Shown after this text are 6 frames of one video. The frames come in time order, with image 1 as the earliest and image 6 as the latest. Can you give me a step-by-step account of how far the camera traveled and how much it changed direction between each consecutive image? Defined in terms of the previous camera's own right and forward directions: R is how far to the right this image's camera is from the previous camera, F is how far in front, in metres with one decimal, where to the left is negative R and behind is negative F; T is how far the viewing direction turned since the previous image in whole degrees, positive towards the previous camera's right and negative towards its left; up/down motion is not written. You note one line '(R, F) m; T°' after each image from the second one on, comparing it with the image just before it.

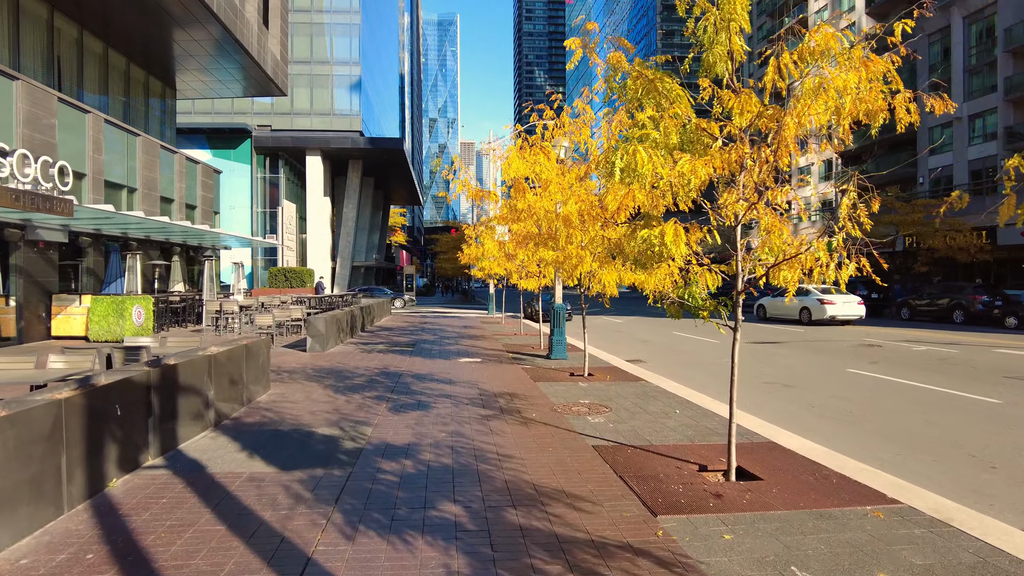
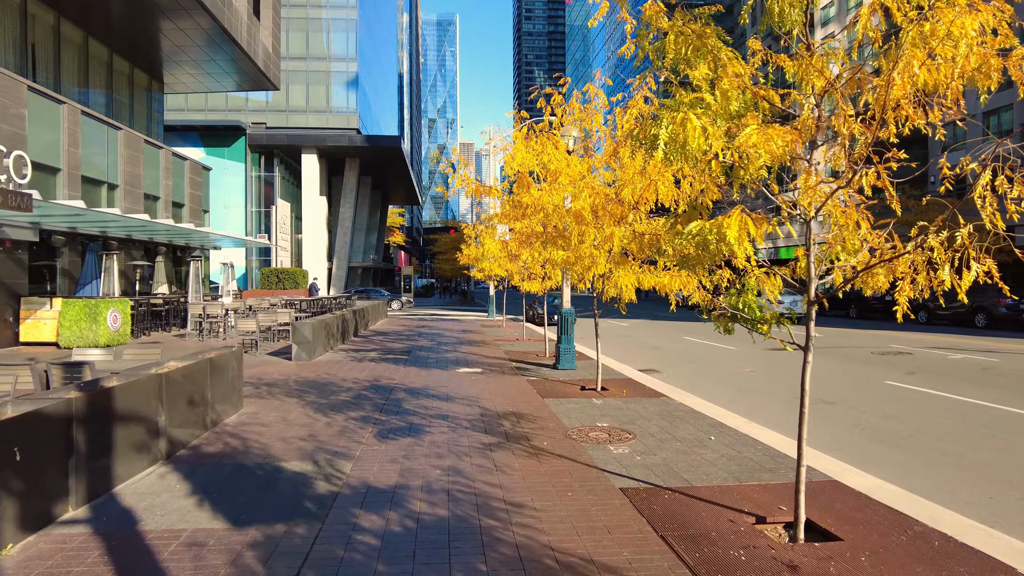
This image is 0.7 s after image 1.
(-0.1, +1.1) m; 0°
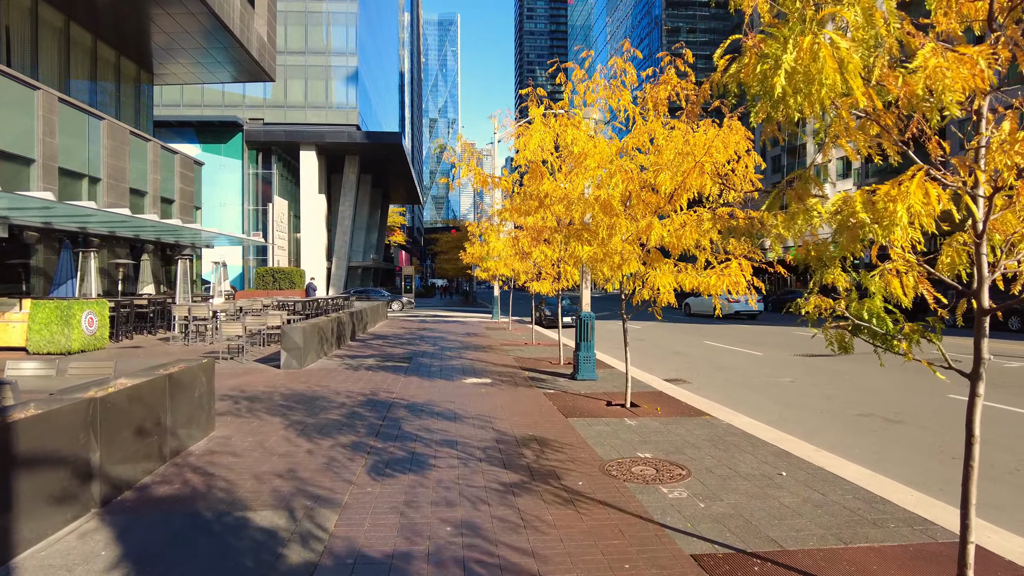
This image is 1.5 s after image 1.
(-0.2, +1.3) m; 0°
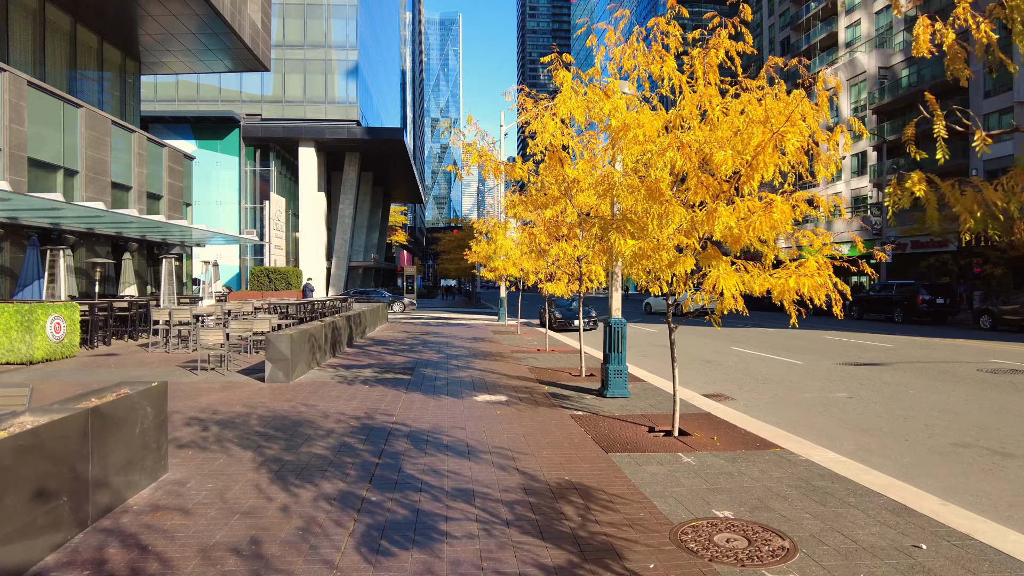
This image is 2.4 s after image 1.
(-0.2, +1.5) m; 0°
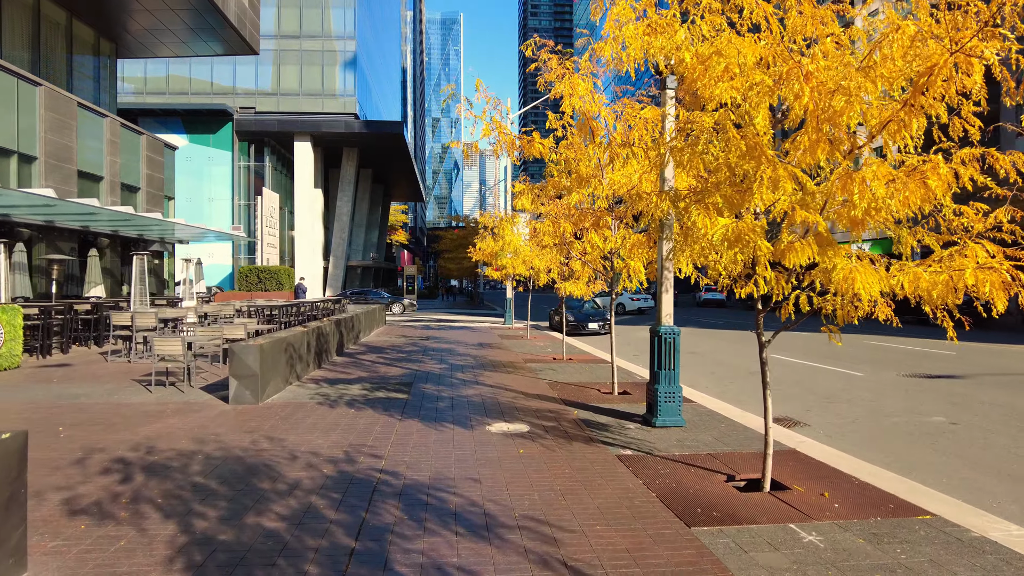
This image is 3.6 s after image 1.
(-0.2, +2.0) m; 0°
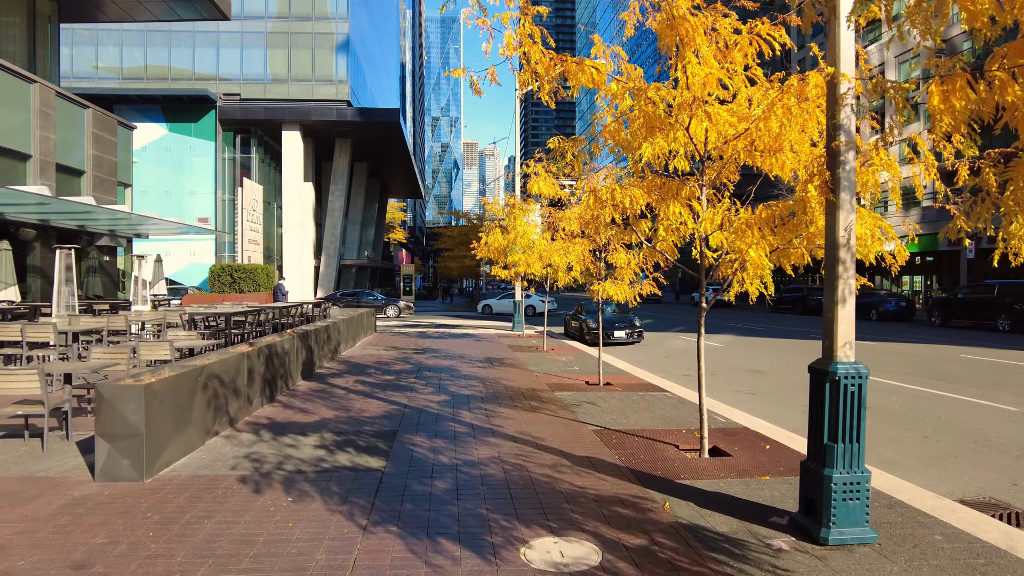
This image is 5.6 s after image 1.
(-0.3, +3.4) m; 0°
